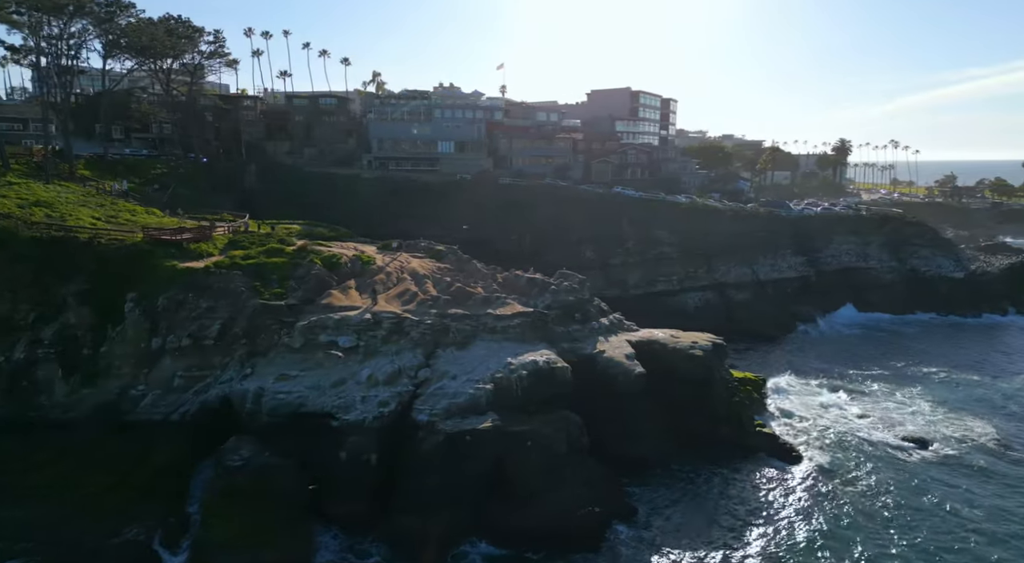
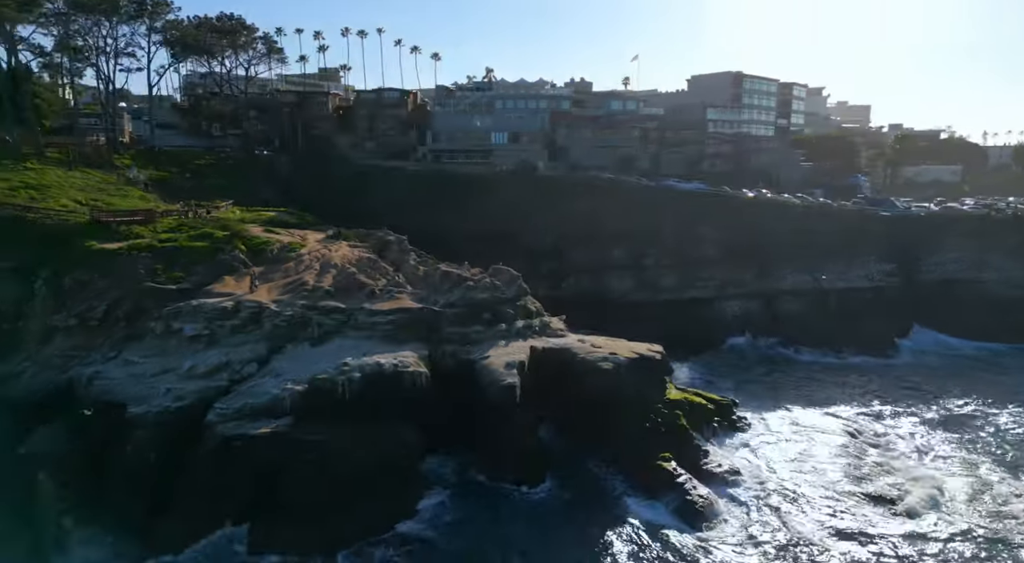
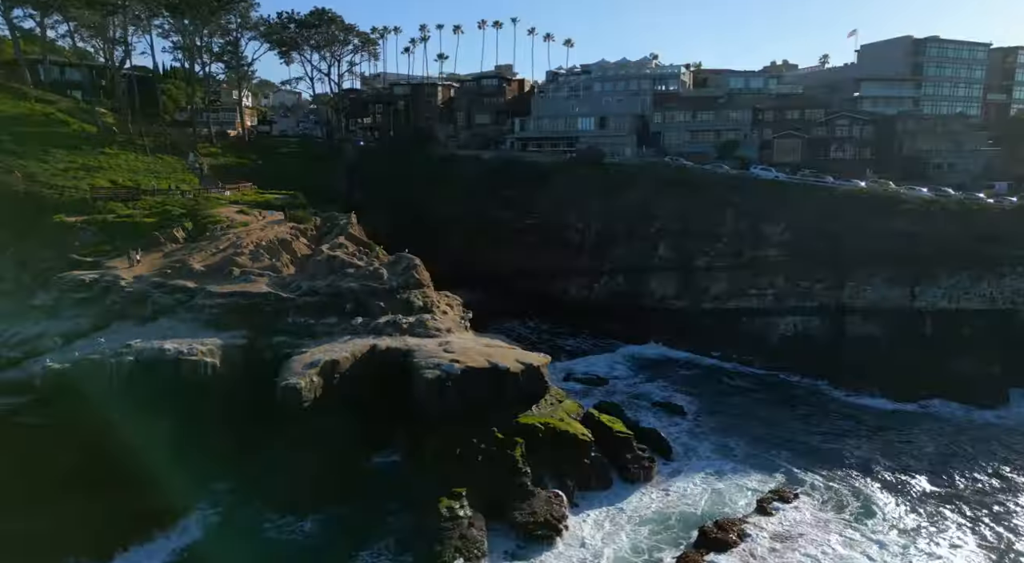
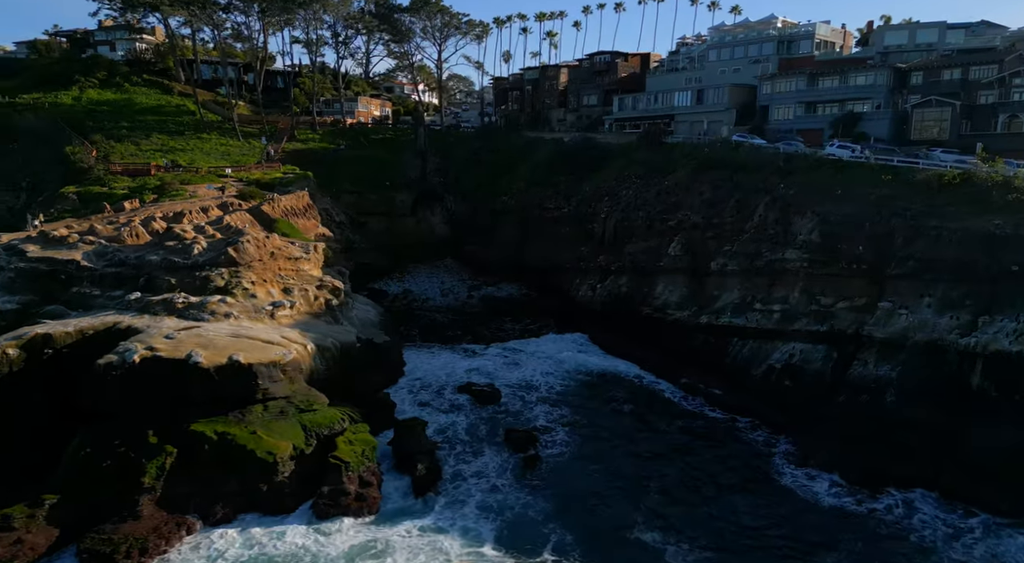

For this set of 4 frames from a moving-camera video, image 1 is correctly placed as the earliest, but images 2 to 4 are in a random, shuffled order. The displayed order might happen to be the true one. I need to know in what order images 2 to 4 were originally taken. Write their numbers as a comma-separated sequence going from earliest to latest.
2, 3, 4
